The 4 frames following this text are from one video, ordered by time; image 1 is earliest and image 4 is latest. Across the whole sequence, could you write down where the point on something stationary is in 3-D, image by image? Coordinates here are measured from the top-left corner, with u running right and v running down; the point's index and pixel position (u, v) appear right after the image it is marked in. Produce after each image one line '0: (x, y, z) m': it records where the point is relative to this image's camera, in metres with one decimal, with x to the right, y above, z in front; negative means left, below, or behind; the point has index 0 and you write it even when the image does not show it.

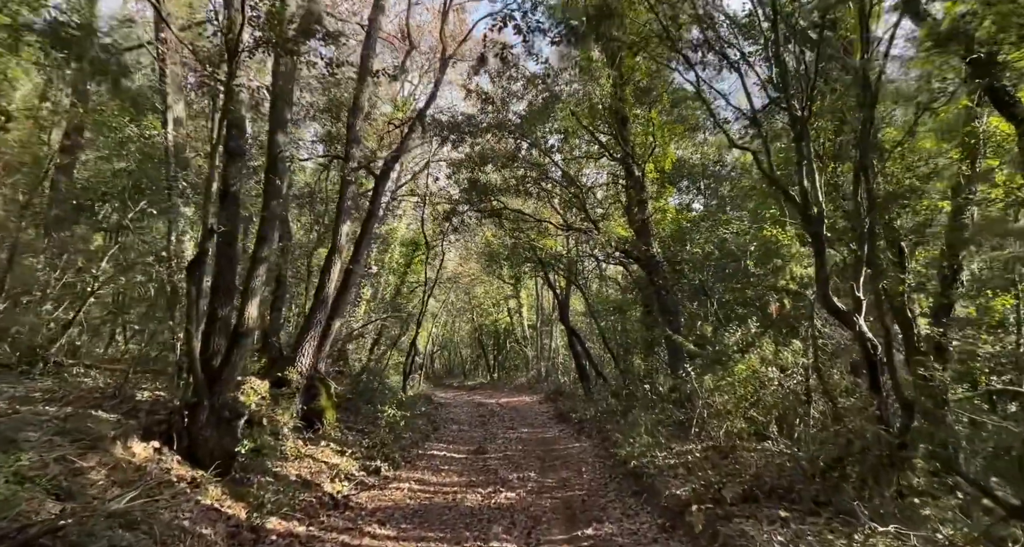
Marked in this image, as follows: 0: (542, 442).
0: (+0.9, -4.7, +15.8) m
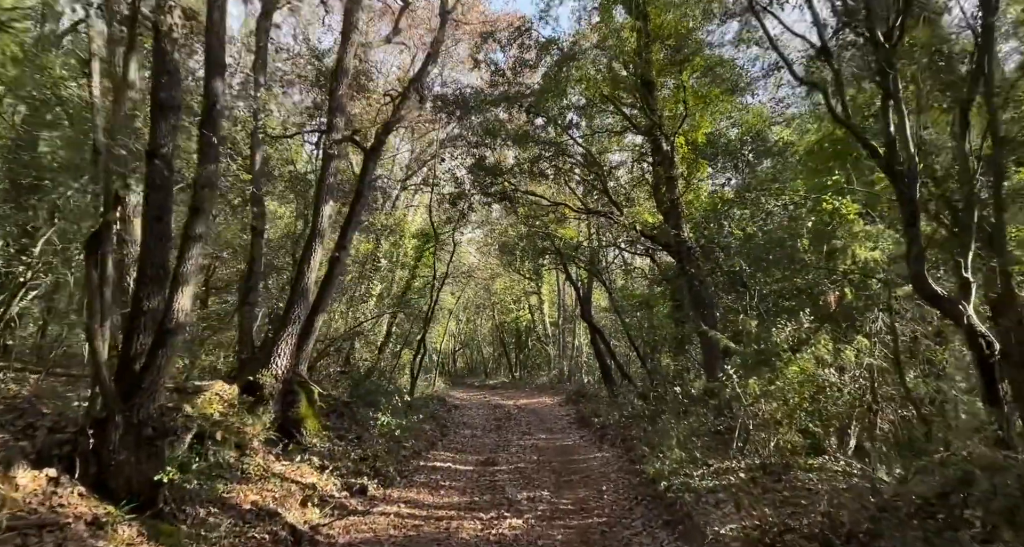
0: (+1.2, -4.5, +14.2) m
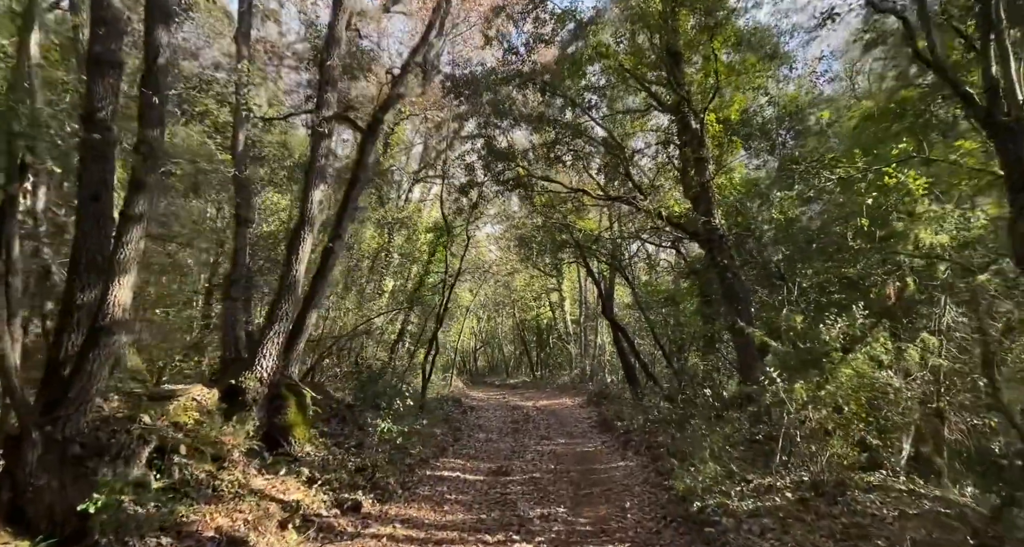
0: (+1.6, -4.3, +13.1) m
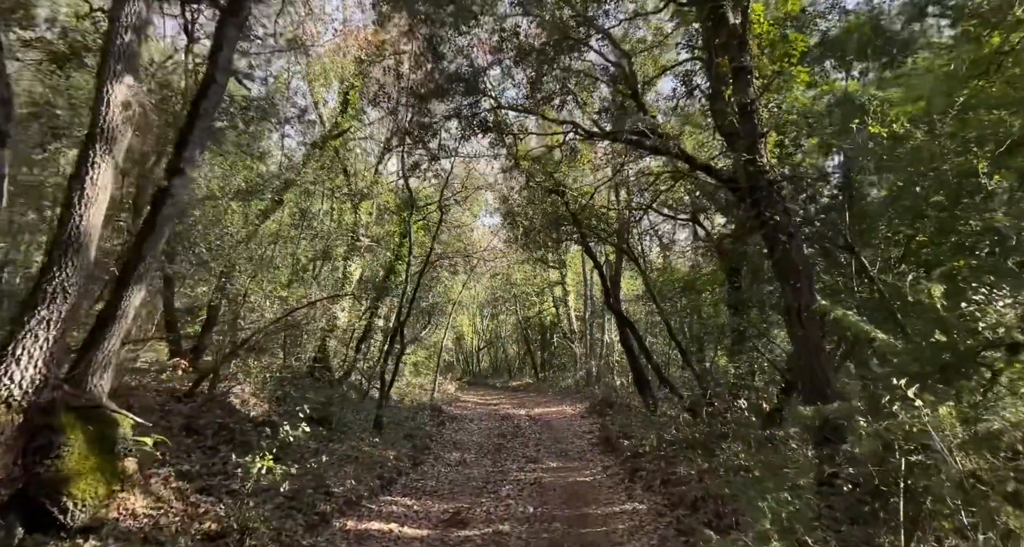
0: (+1.1, -3.8, +9.6) m
